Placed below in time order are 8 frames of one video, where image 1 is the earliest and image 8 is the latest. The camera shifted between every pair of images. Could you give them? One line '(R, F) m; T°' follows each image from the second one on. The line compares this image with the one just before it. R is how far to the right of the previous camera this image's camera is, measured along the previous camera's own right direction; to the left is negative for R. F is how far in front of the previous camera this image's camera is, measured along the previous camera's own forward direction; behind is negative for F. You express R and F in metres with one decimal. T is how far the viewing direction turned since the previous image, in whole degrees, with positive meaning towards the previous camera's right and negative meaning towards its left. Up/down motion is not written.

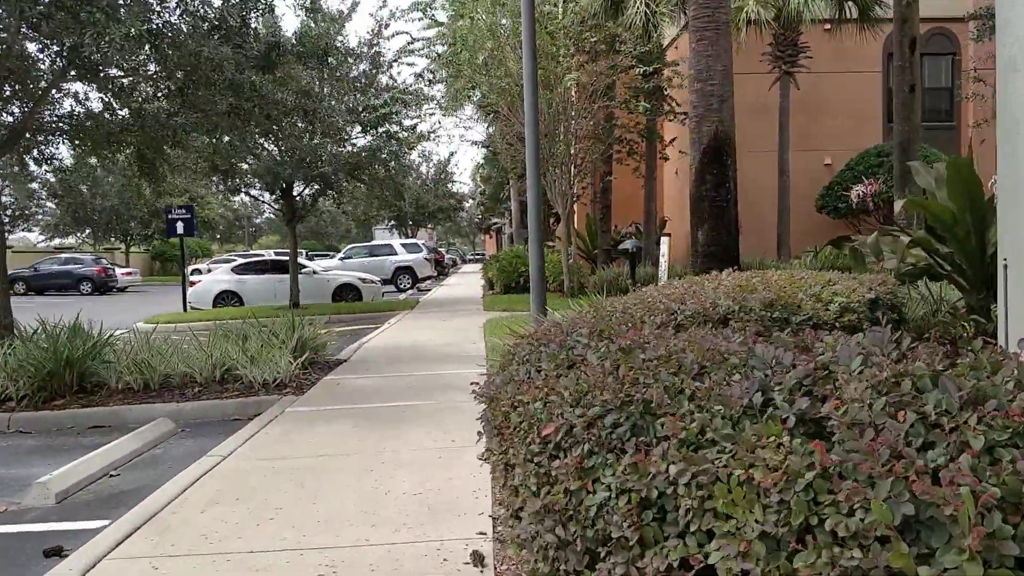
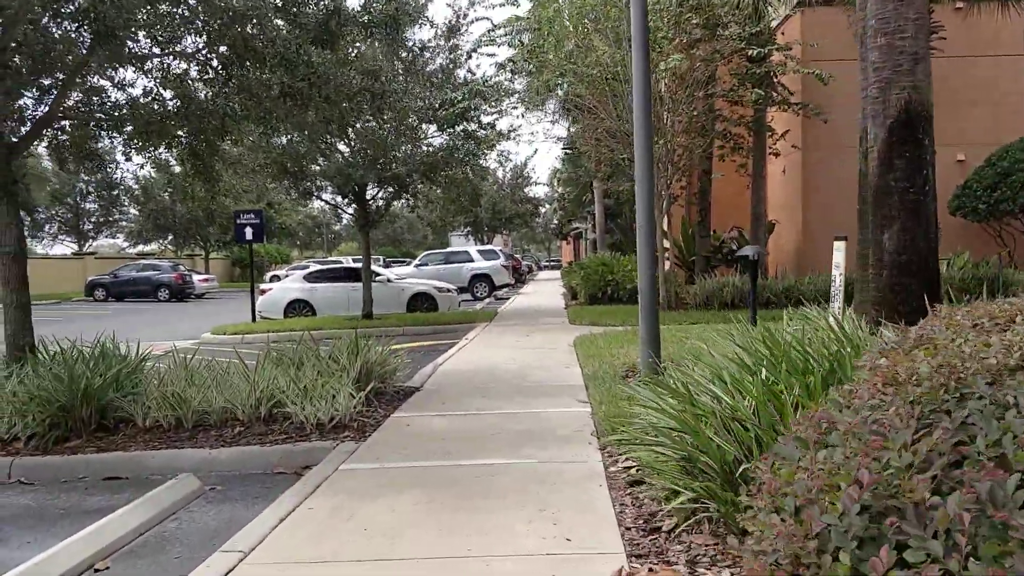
(-0.3, +1.6) m; -5°
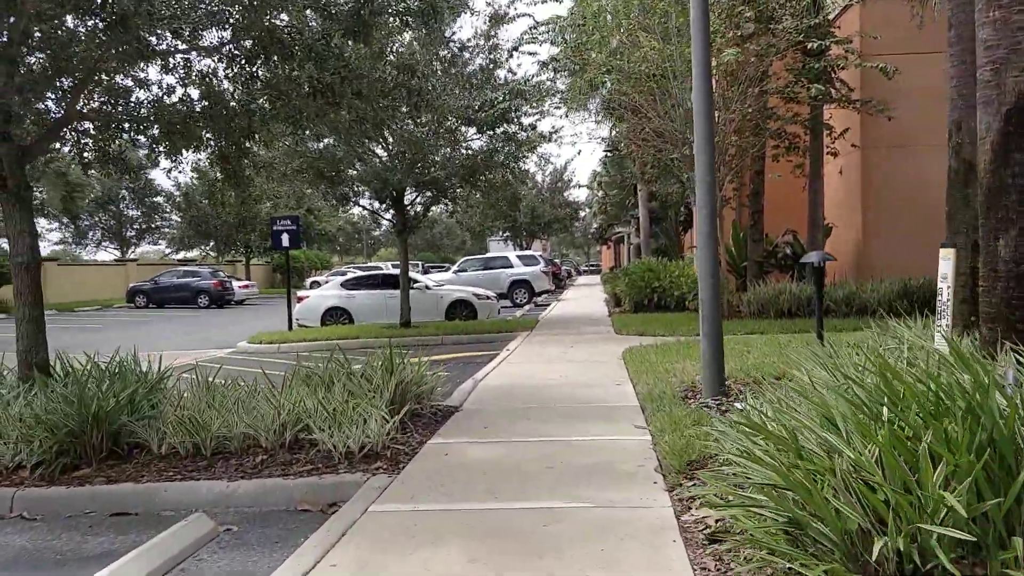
(-0.1, +0.7) m; -3°
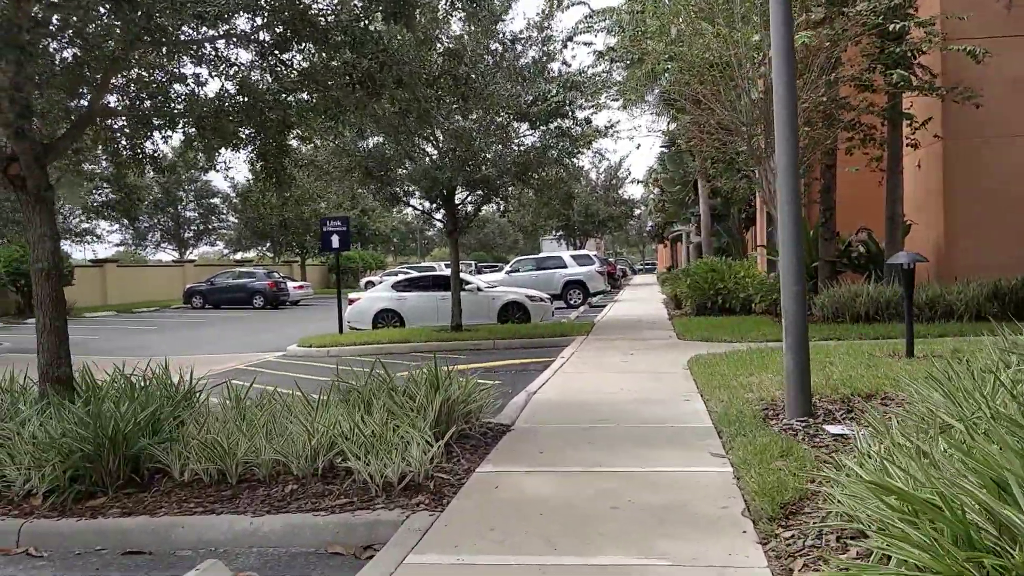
(0.0, +0.7) m; -4°
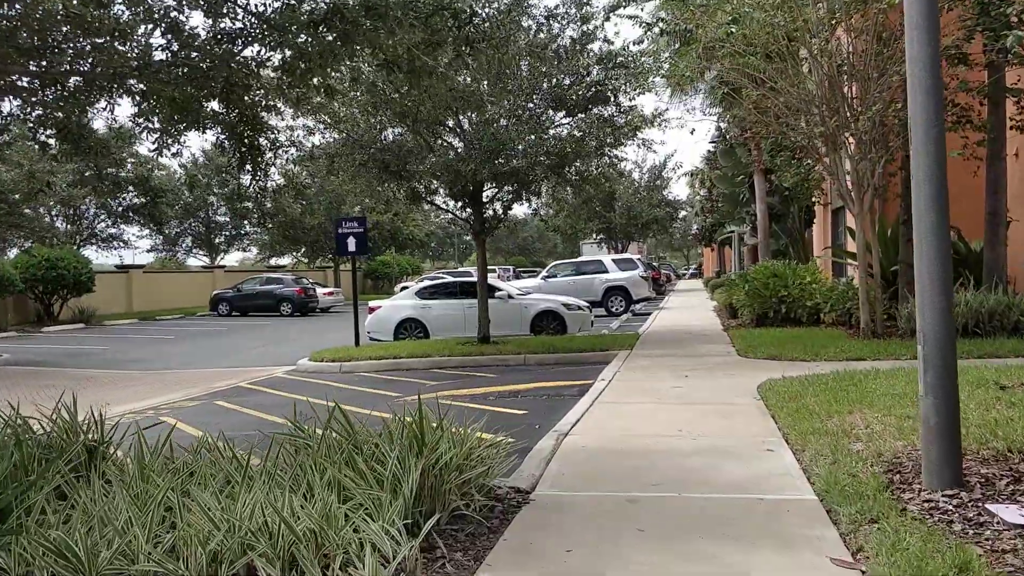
(+0.1, +1.9) m; -3°
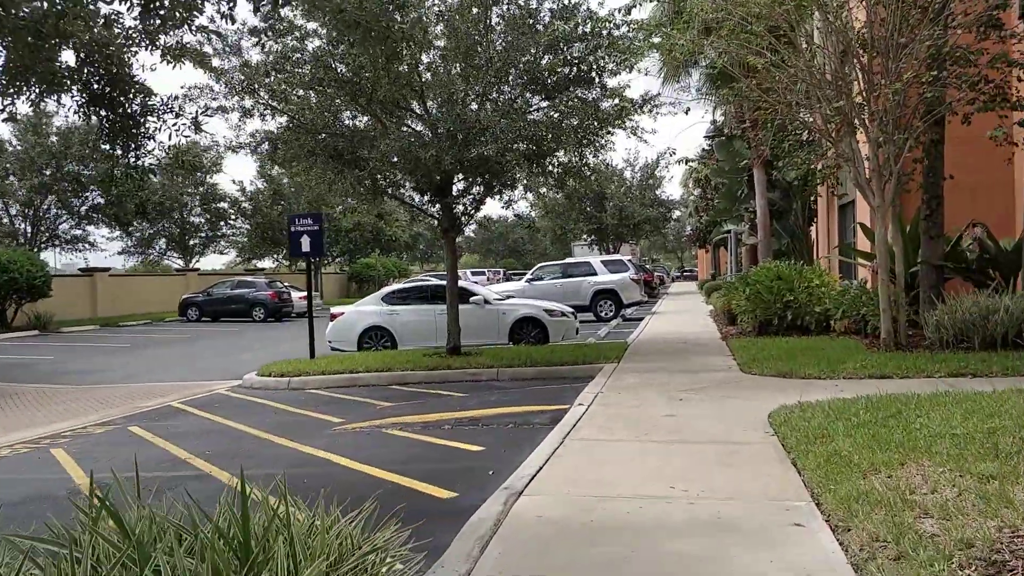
(+0.4, +1.7) m; 0°
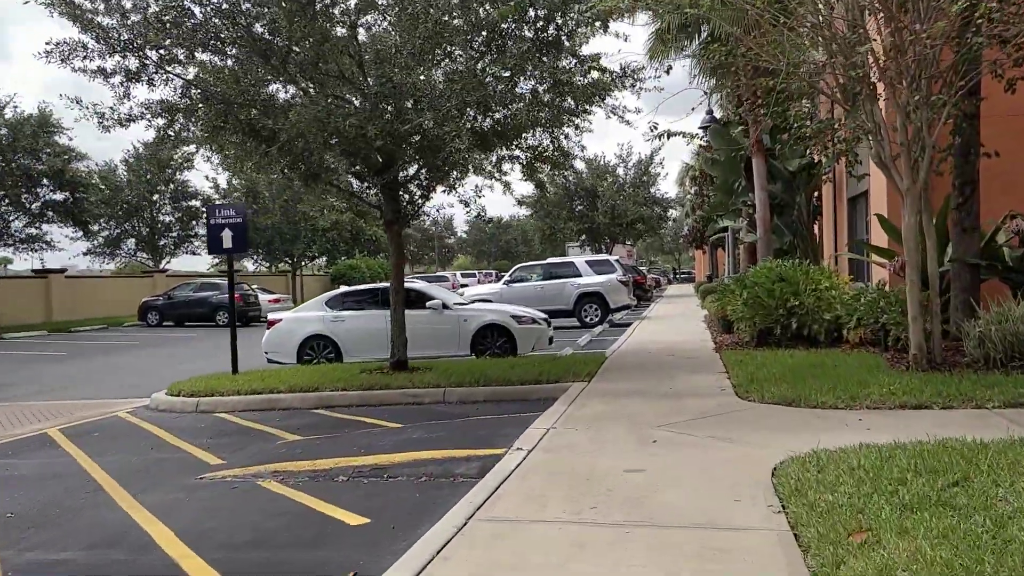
(+0.6, +2.1) m; 0°
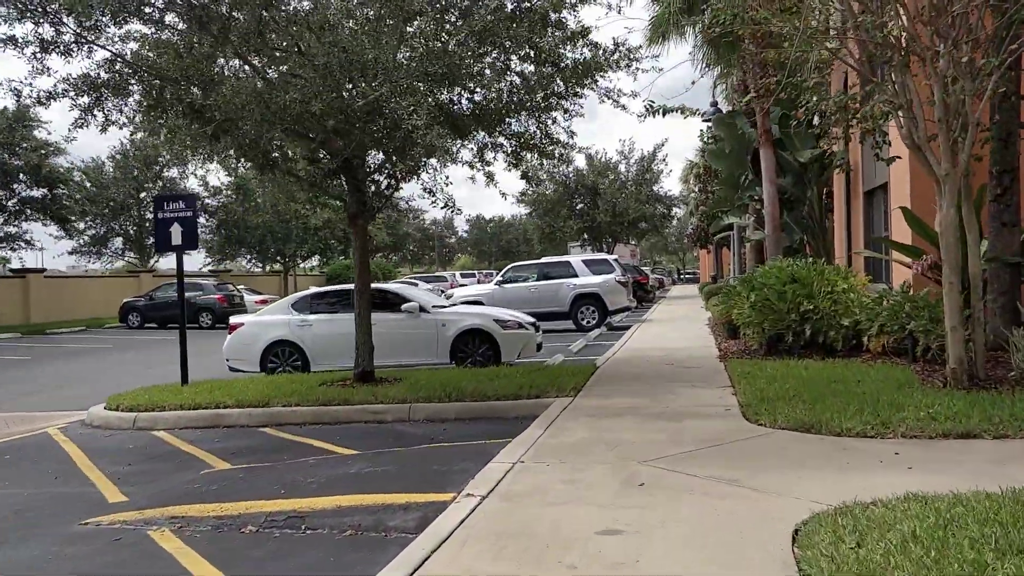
(+0.3, +1.3) m; 0°
